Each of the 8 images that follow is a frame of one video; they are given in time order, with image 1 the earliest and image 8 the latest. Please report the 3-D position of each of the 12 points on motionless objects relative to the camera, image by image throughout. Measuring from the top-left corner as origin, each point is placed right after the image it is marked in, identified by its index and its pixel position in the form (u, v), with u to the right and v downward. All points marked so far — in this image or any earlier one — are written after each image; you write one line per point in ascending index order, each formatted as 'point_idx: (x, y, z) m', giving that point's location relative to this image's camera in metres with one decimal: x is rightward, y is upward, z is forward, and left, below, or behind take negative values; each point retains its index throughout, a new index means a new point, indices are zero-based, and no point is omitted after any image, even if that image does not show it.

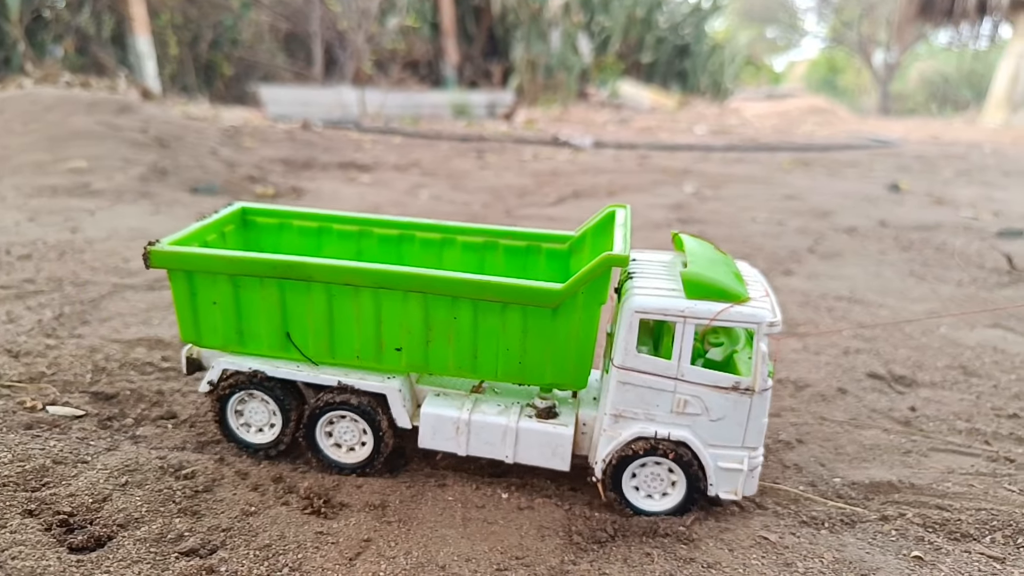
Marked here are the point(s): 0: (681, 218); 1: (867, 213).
0: (+2.0, +0.8, +9.1) m
1: (+4.5, +1.0, +9.8) m
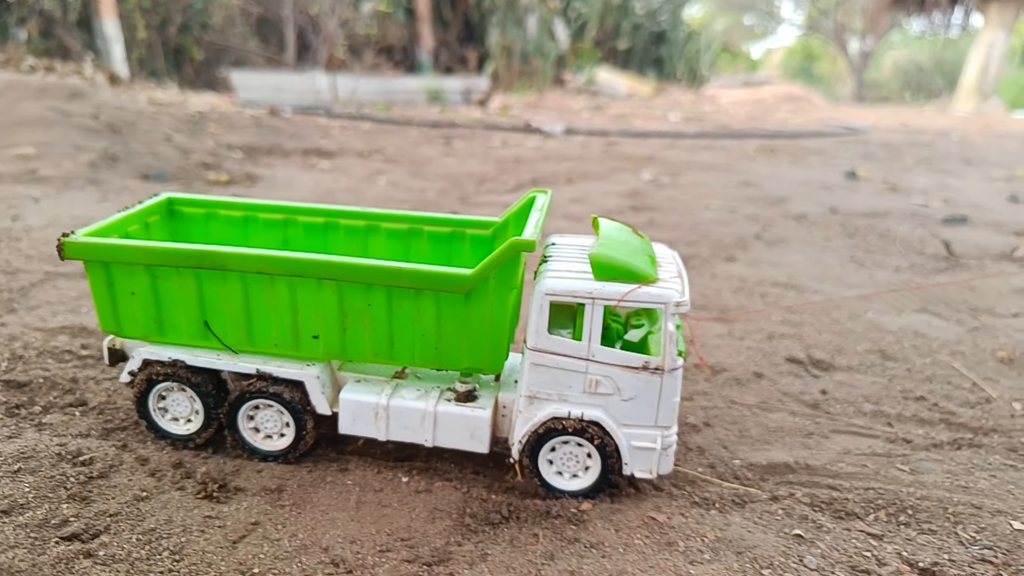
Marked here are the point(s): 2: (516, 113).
0: (+1.5, +1.0, +9.2) m
1: (+4.0, +1.1, +9.9) m
2: (+0.3, +4.1, +17.7) m
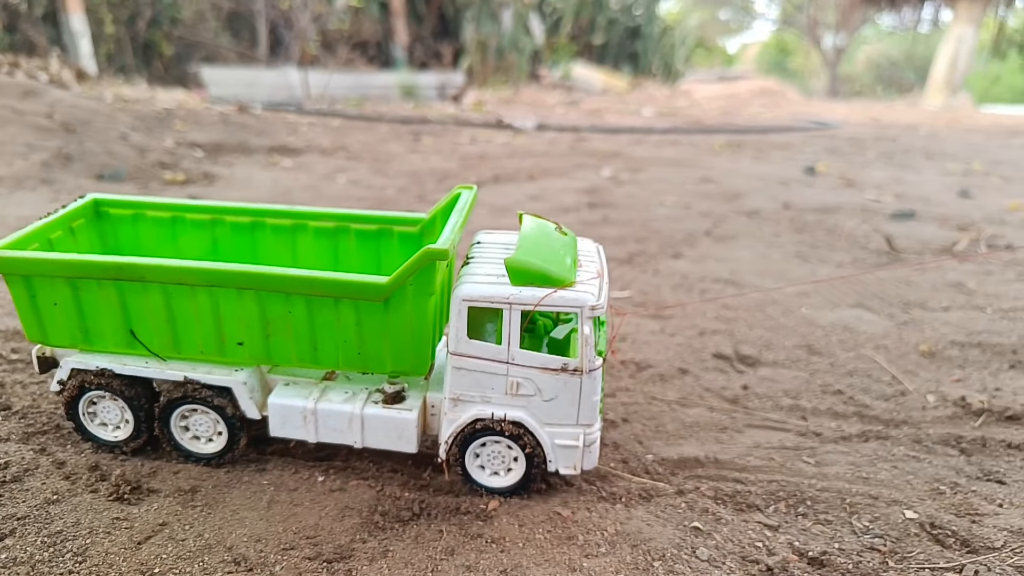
0: (+1.0, +1.0, +9.3) m
1: (+3.4, +1.2, +10.0) m
2: (-0.4, +4.2, +17.8) m
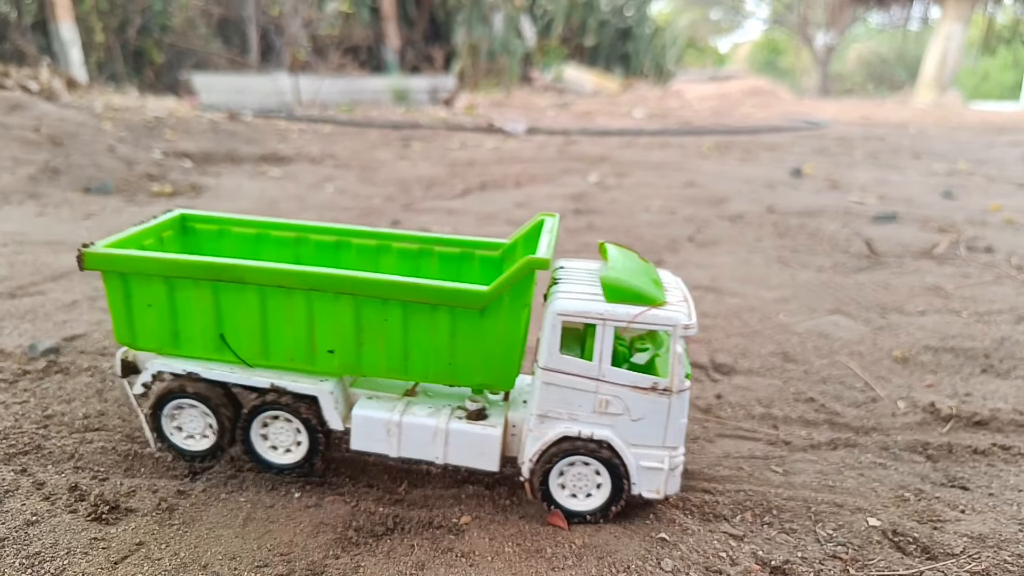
0: (+0.8, +1.0, +9.3) m
1: (+3.3, +1.2, +10.1) m
2: (-0.7, +4.1, +17.9) m
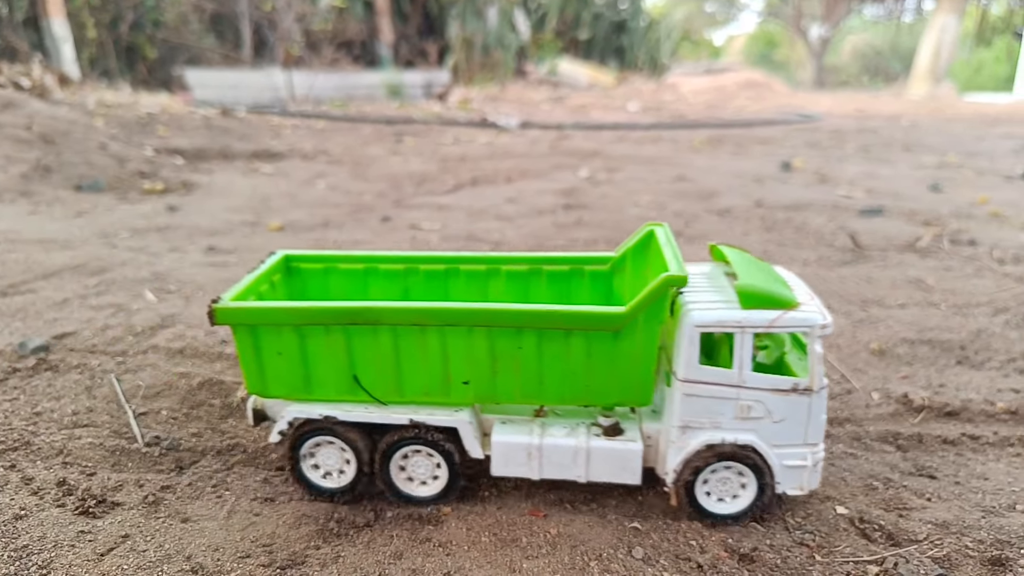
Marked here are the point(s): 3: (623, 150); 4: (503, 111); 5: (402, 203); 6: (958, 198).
0: (+0.7, +1.0, +9.4) m
1: (+3.1, +1.3, +10.2) m
2: (-0.9, +4.2, +17.9) m
3: (+2.1, +2.7, +14.9) m
4: (-0.2, +4.2, +18.0) m
5: (-1.4, +1.0, +9.4) m
6: (+6.1, +1.2, +10.4) m
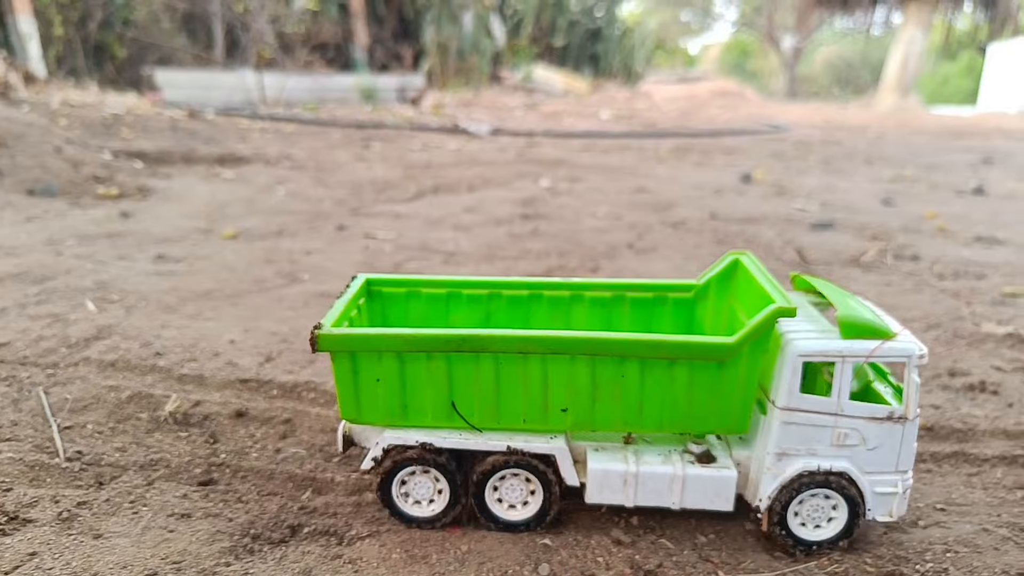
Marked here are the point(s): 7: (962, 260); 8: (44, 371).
0: (+0.2, +0.9, +9.5) m
1: (+2.6, +1.1, +10.4) m
2: (-1.6, +4.1, +17.9) m
3: (+1.5, +2.5, +15.0) m
4: (-1.0, +4.0, +18.0) m
5: (-1.9, +0.9, +9.4) m
6: (+5.5, +1.1, +10.6) m
7: (+4.6, +0.3, +7.9) m
8: (-2.6, -0.5, +4.2) m
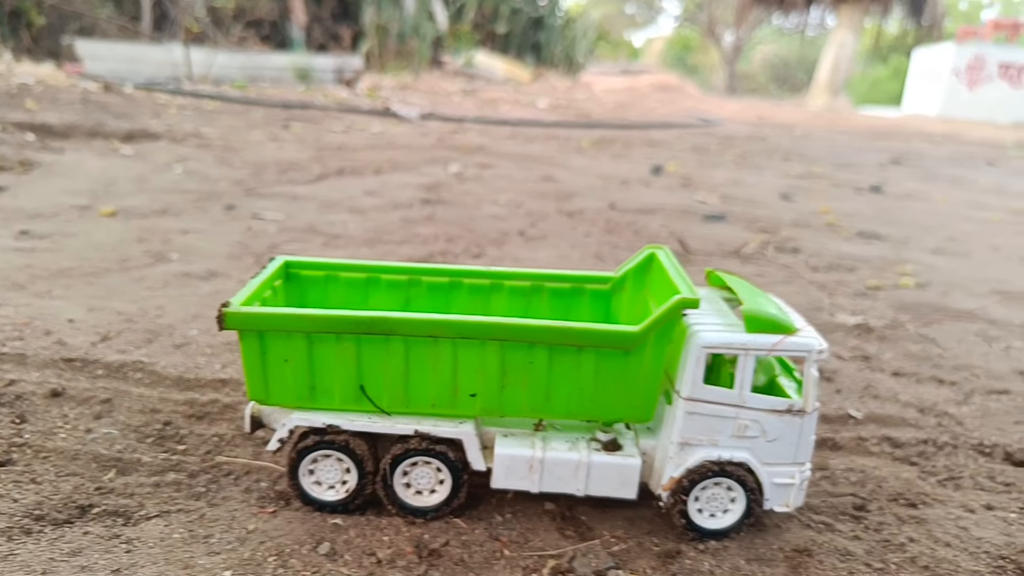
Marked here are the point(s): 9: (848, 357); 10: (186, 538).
0: (-1.1, +1.1, +9.5) m
1: (+1.3, +1.3, +10.5) m
2: (-3.4, +4.4, +17.7) m
3: (-0.1, +2.8, +15.1) m
4: (-2.8, +4.3, +17.9) m
5: (-3.1, +1.2, +9.3) m
6: (+4.2, +1.2, +11.0) m
7: (+3.5, +0.4, +8.2) m
8: (-3.5, -0.3, +4.1) m
9: (+2.3, -0.5, +5.2) m
10: (-1.2, -1.0, +3.0) m
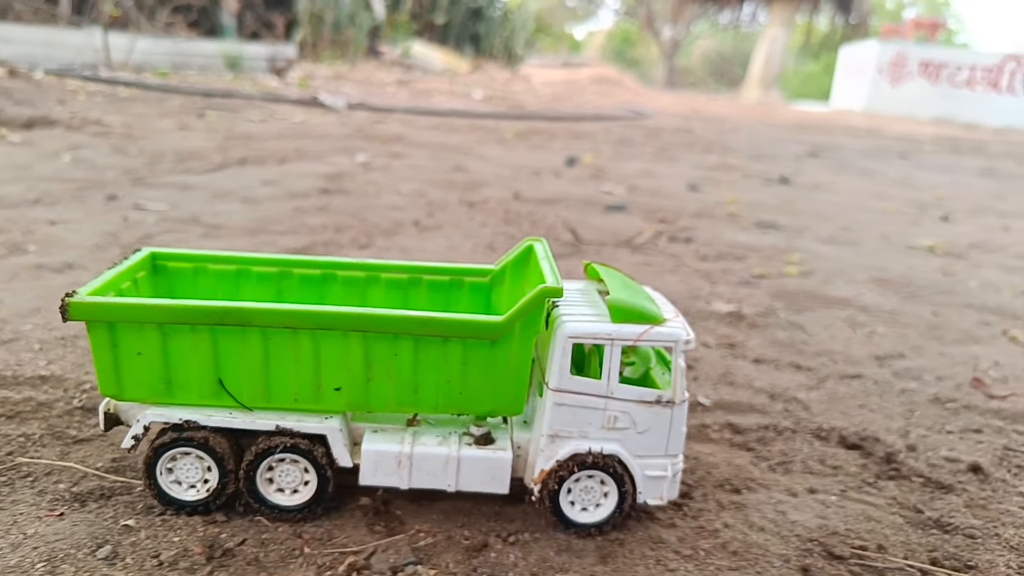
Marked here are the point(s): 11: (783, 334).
0: (-2.2, +1.2, +9.2) m
1: (0.0, +1.4, +10.5) m
2: (-5.2, +4.6, +17.3) m
3: (-1.7, +2.9, +14.9) m
4: (-4.6, +4.5, +17.5) m
5: (-4.3, +1.2, +8.9) m
6: (+2.9, +1.3, +11.1) m
7: (+2.4, +0.5, +8.3) m
8: (-4.3, -0.3, +3.7) m
9: (+1.4, -0.4, +5.3) m
10: (-1.9, -0.9, +2.8) m
11: (+2.0, -0.3, +5.6) m
